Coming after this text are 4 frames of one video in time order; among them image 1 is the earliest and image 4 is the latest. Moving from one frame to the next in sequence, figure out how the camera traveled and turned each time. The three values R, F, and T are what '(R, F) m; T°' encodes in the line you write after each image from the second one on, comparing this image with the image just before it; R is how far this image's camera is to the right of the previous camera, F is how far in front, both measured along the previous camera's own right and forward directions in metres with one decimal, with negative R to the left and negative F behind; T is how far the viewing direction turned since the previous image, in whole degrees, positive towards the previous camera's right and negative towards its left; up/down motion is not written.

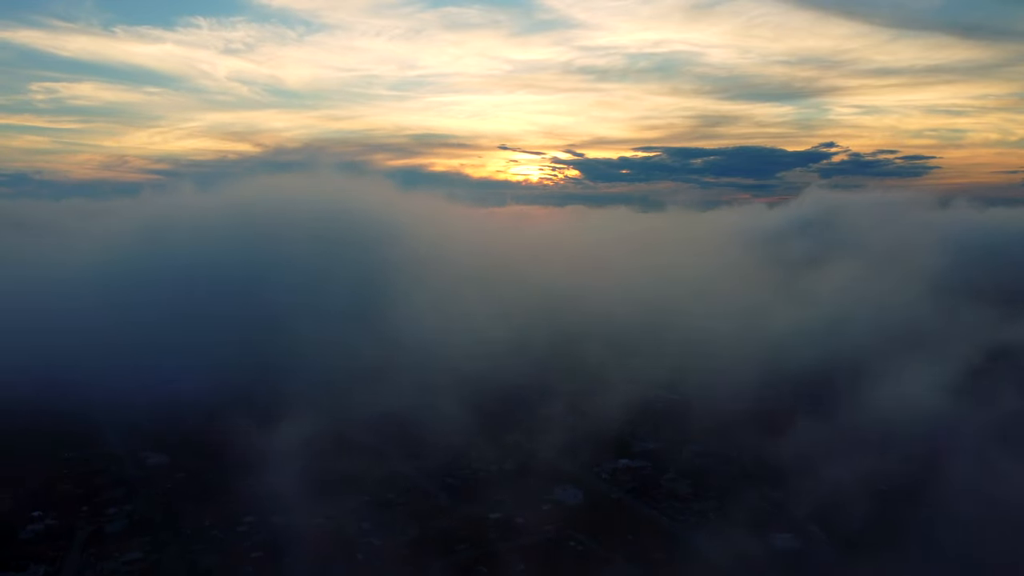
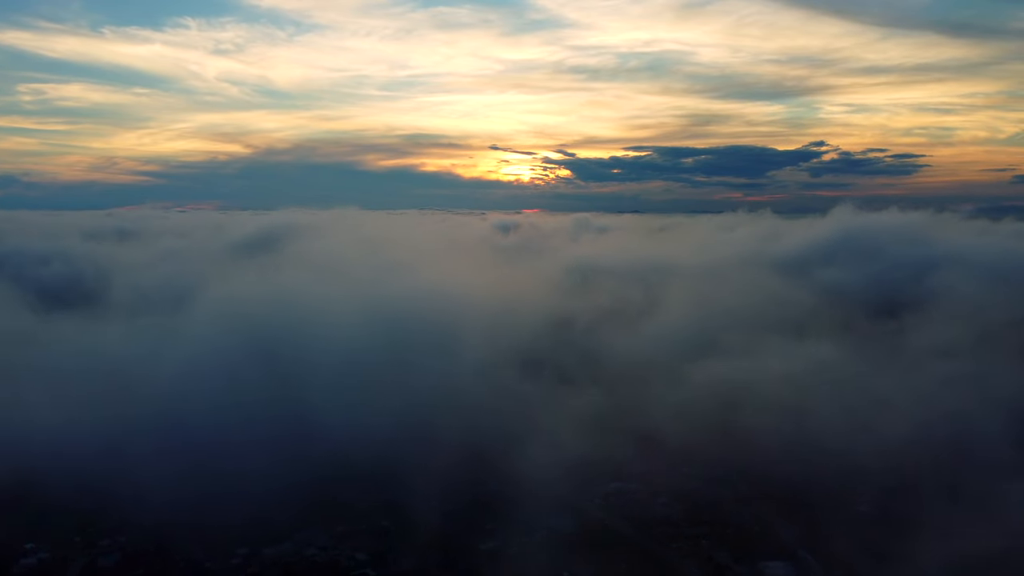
(-0.8, +1.4) m; +1°
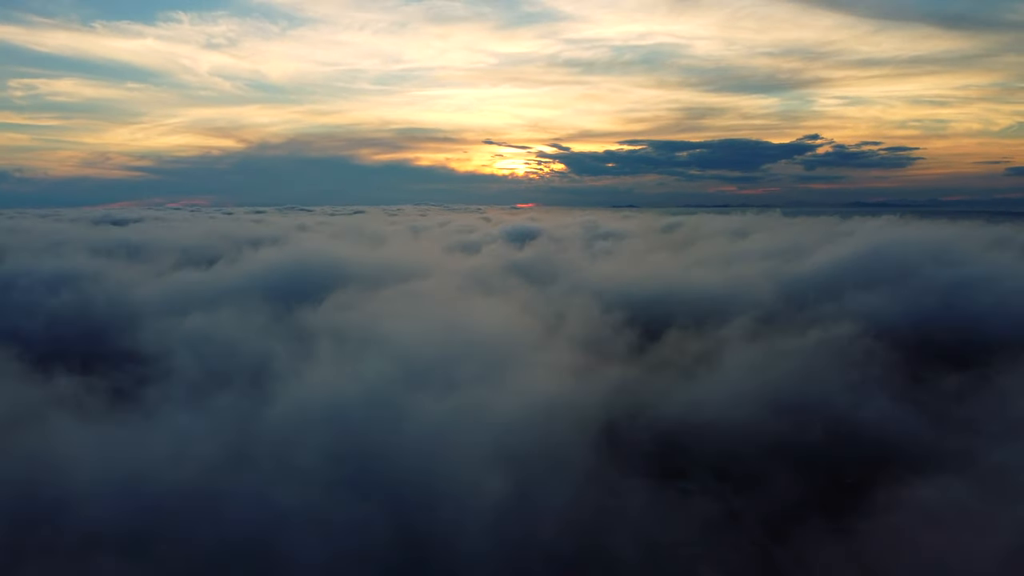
(-0.9, +2.0) m; 0°
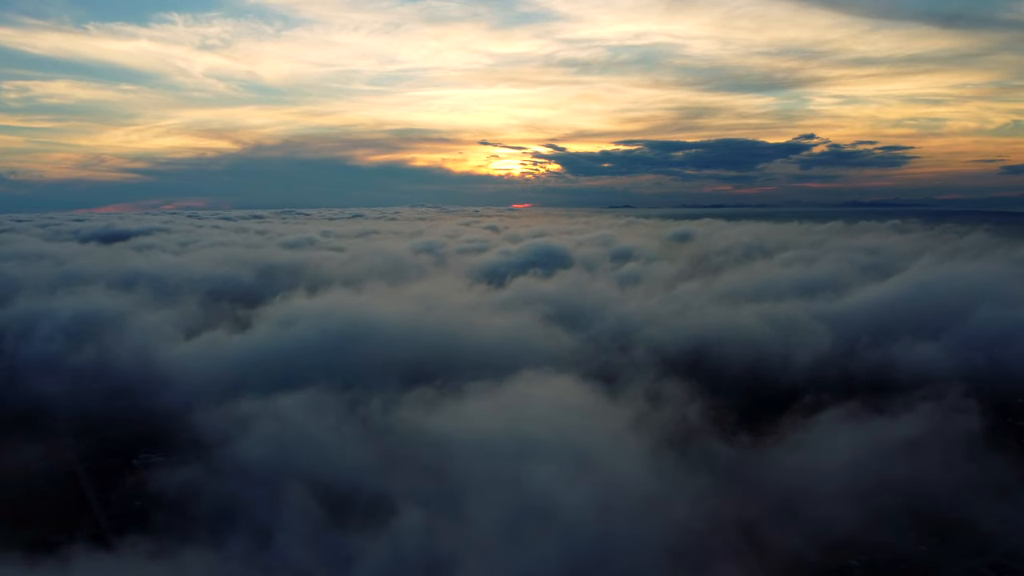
(-1.9, +2.9) m; 0°
